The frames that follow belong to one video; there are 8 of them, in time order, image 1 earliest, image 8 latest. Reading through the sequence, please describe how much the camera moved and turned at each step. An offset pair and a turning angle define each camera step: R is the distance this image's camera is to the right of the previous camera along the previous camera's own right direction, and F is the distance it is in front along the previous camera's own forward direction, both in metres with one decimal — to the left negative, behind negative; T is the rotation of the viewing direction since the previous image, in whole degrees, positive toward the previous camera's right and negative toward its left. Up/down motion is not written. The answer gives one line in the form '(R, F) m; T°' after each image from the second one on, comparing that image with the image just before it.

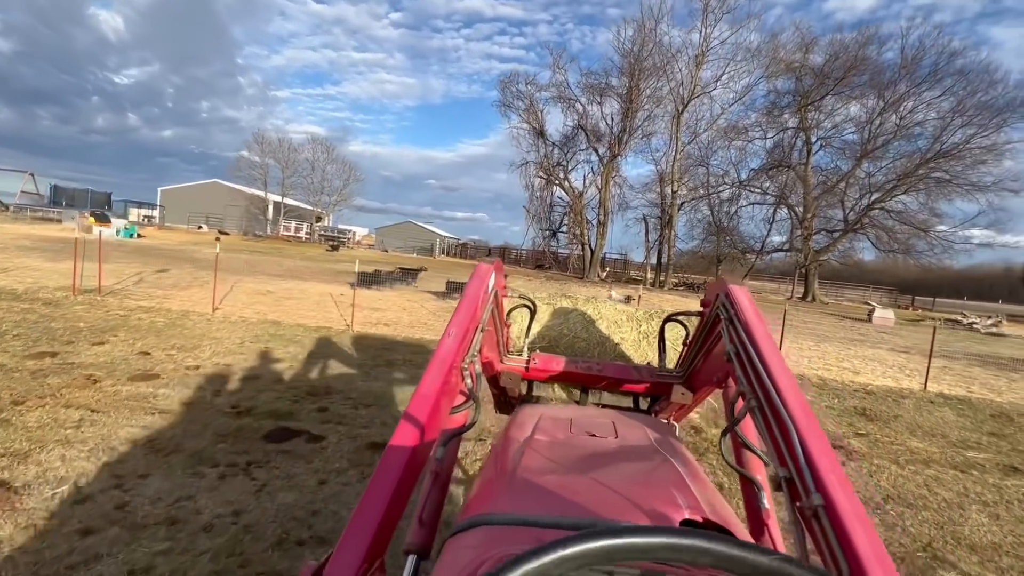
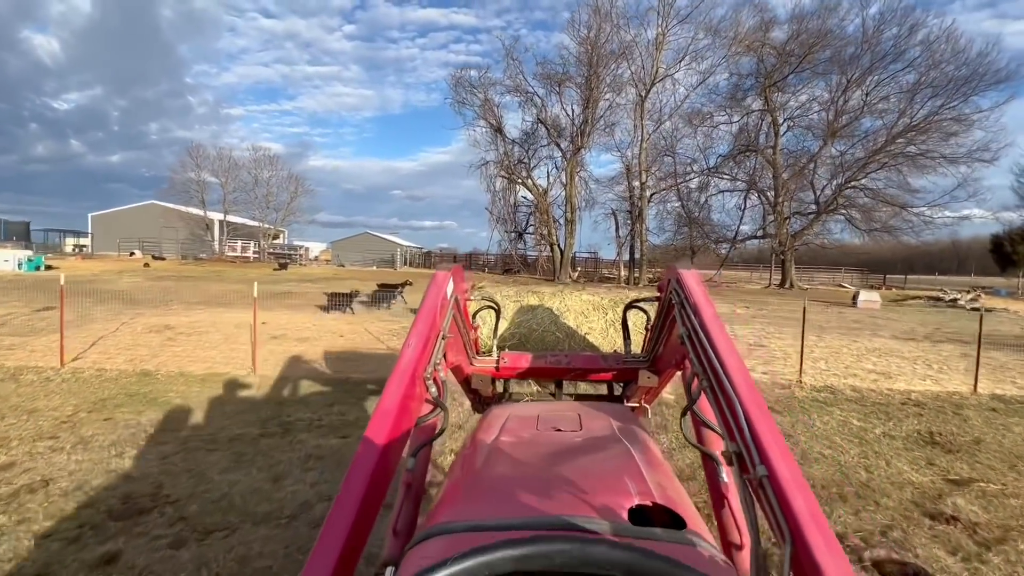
(+0.2, +1.4) m; +3°
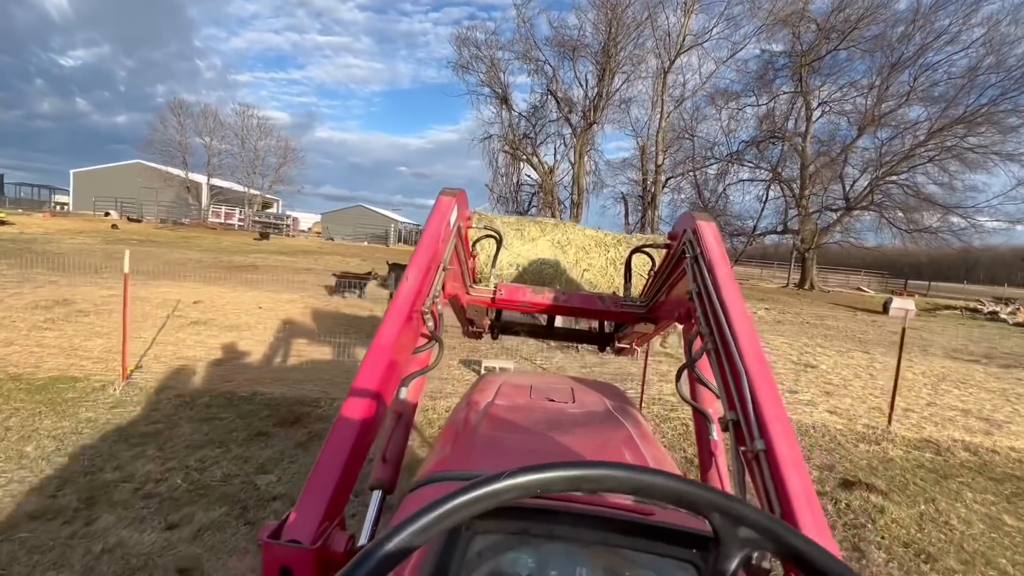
(+0.1, +1.5) m; 0°
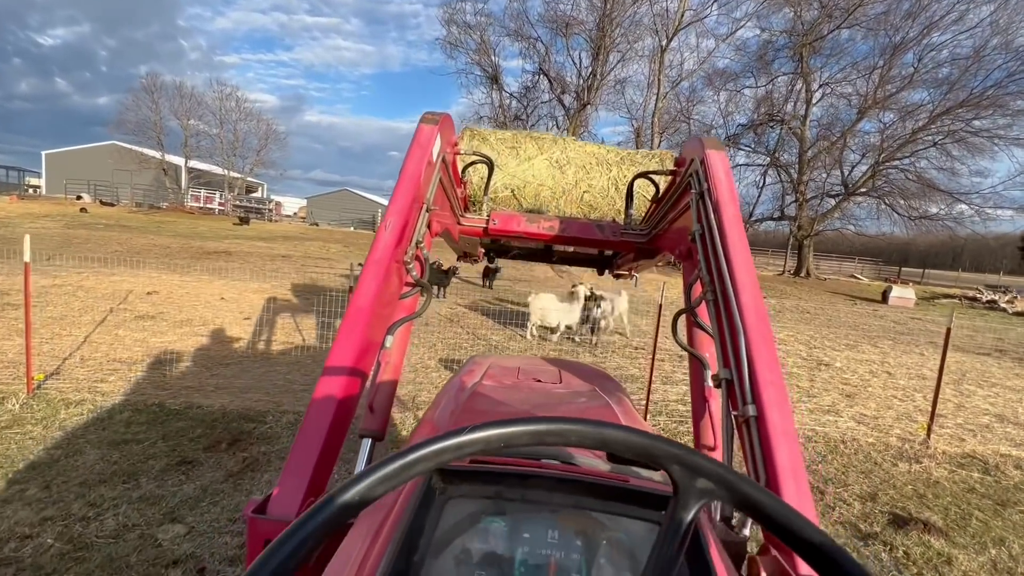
(+0.1, +0.6) m; +1°
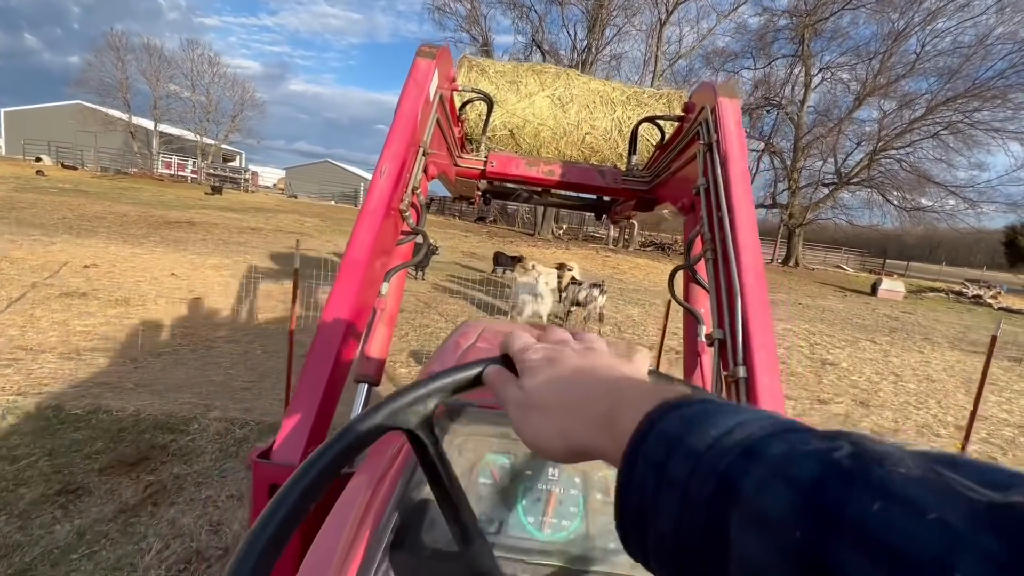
(0.0, +0.5) m; +2°
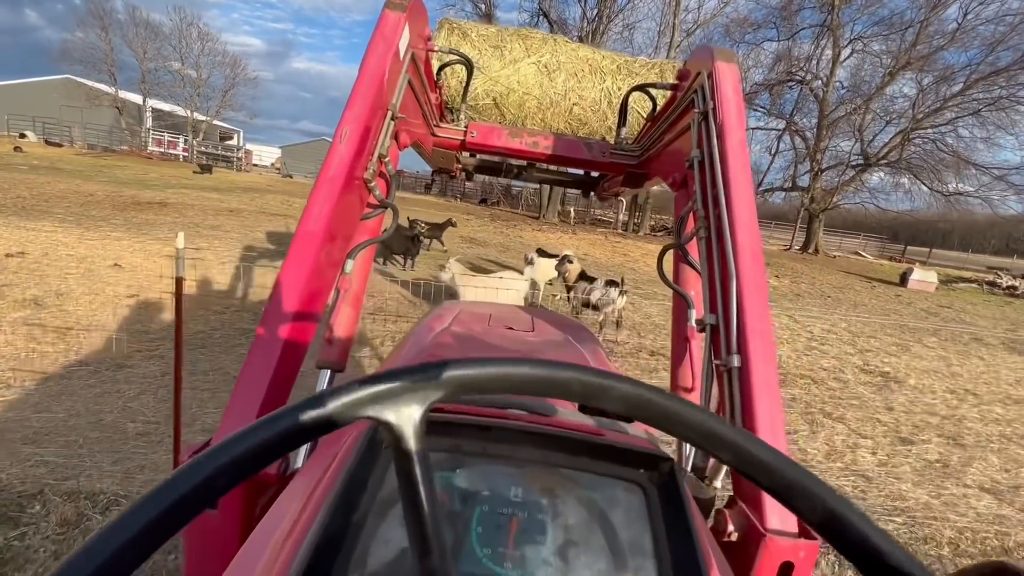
(0.0, +0.8) m; -1°
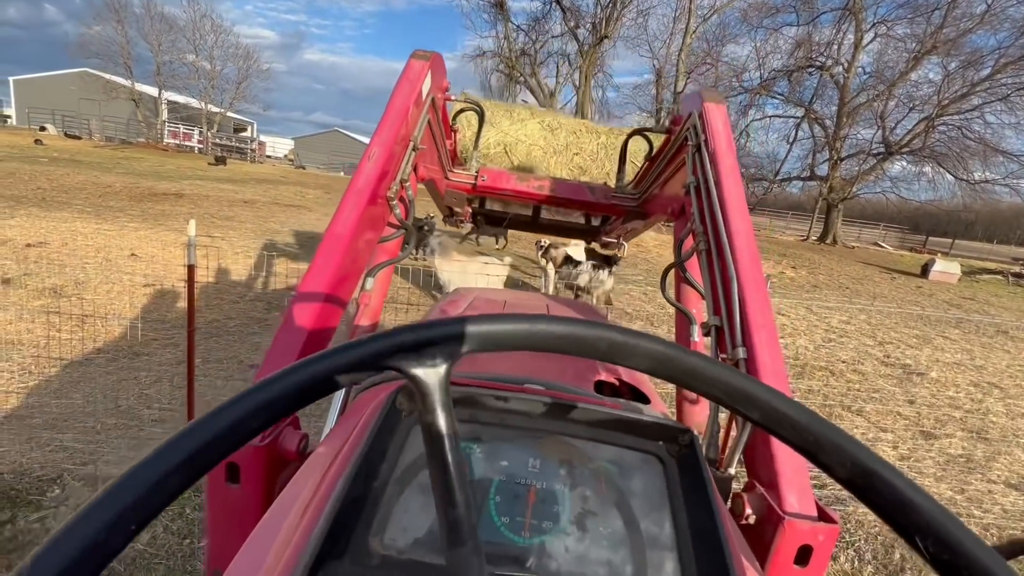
(0.0, 0.0) m; -1°
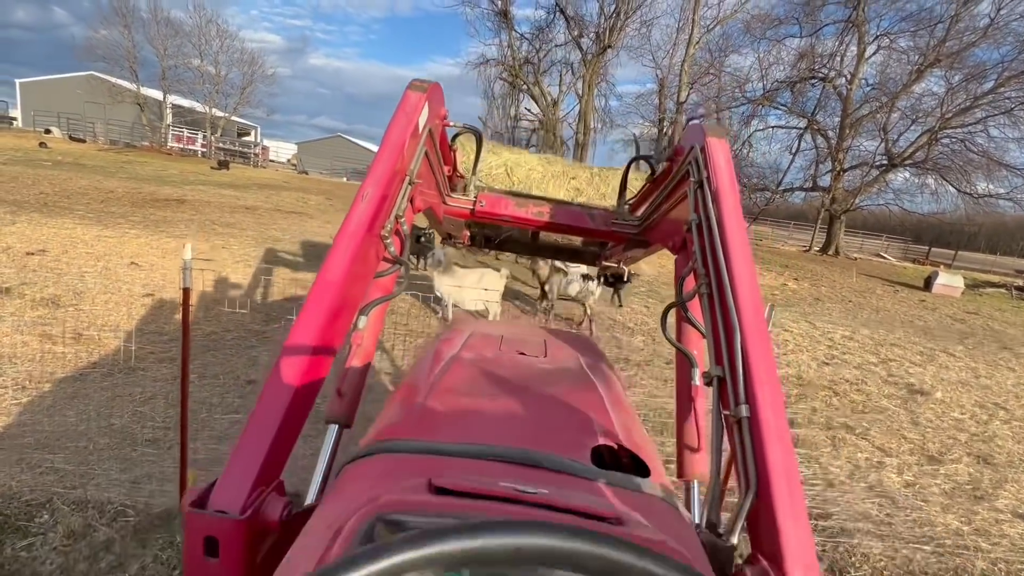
(0.0, 0.0) m; 0°
